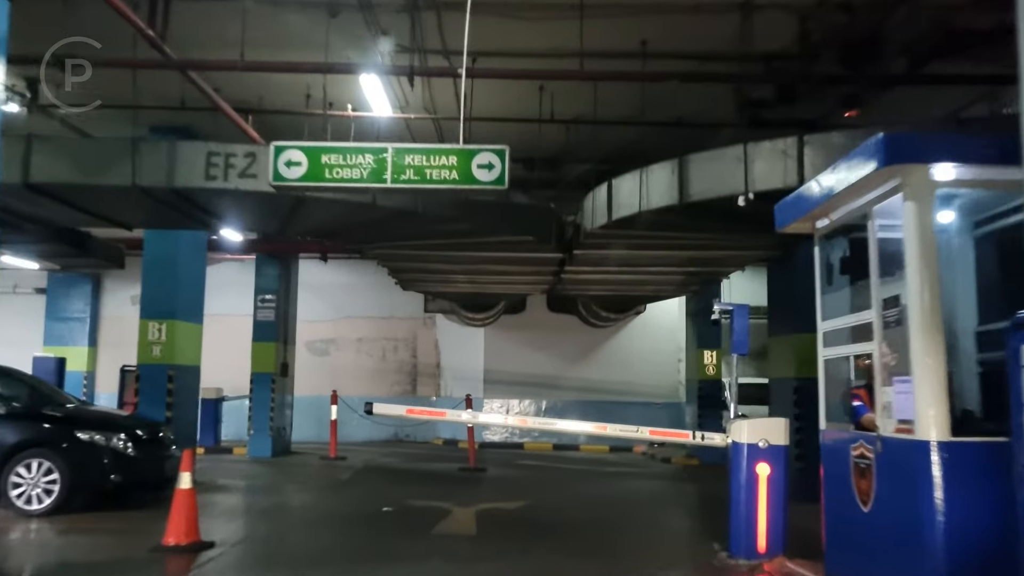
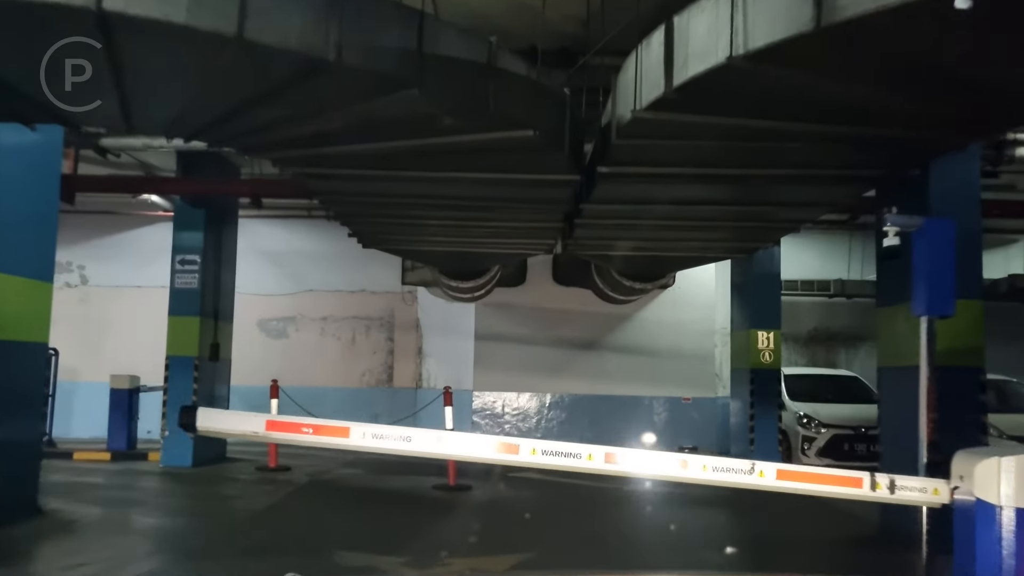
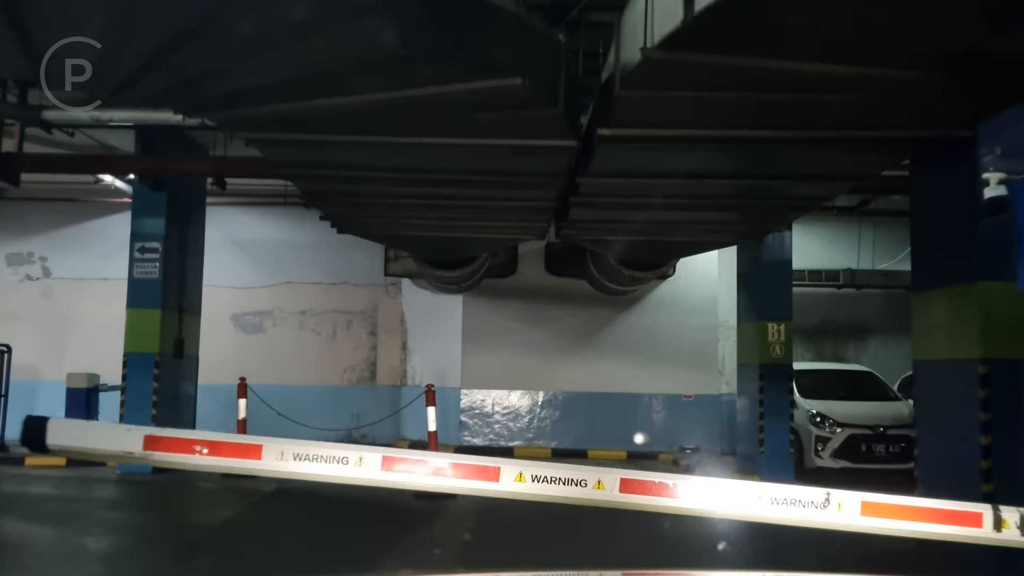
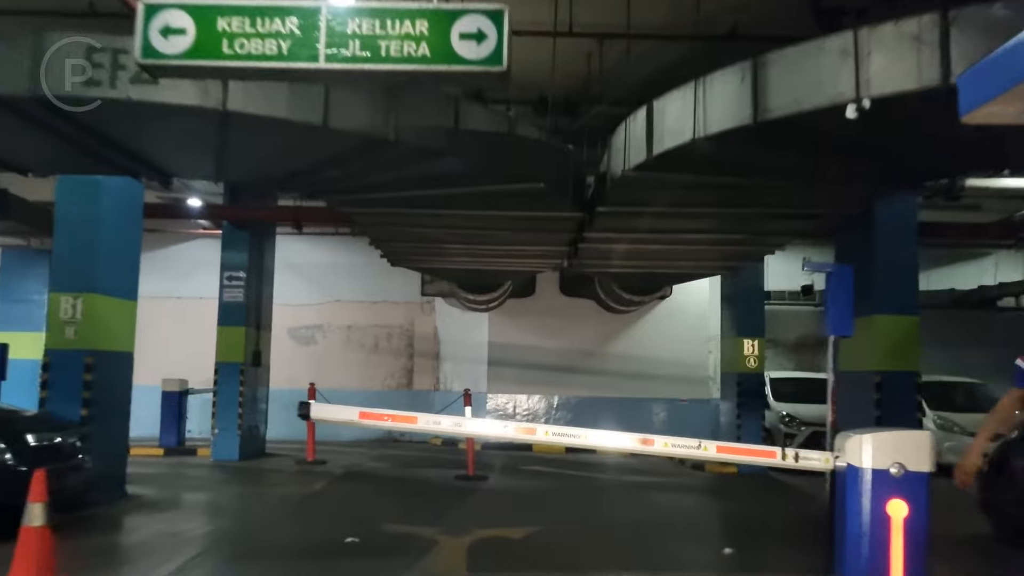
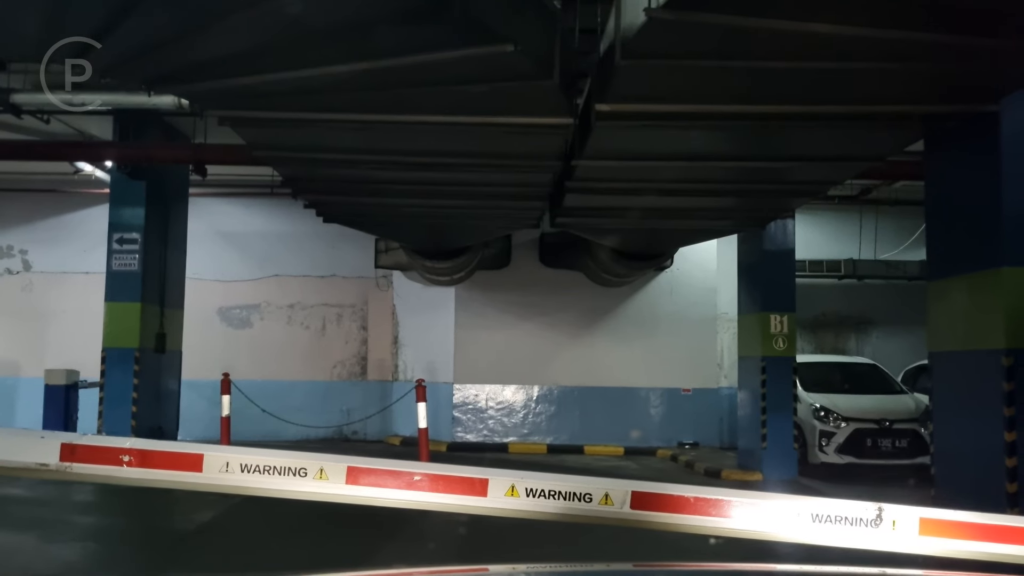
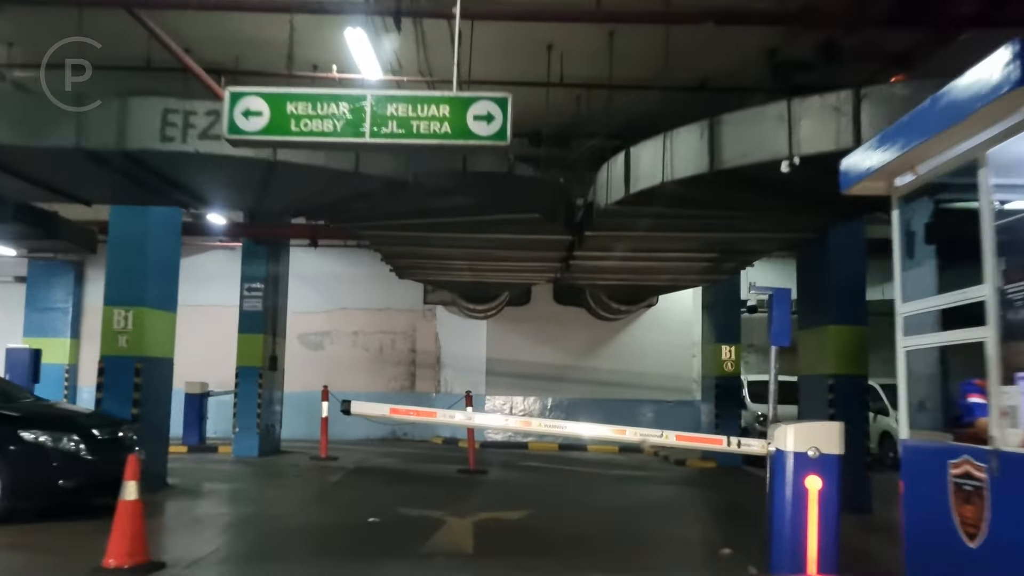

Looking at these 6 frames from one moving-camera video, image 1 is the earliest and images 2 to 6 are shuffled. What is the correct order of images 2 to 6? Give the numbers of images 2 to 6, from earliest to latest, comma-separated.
6, 4, 2, 3, 5
